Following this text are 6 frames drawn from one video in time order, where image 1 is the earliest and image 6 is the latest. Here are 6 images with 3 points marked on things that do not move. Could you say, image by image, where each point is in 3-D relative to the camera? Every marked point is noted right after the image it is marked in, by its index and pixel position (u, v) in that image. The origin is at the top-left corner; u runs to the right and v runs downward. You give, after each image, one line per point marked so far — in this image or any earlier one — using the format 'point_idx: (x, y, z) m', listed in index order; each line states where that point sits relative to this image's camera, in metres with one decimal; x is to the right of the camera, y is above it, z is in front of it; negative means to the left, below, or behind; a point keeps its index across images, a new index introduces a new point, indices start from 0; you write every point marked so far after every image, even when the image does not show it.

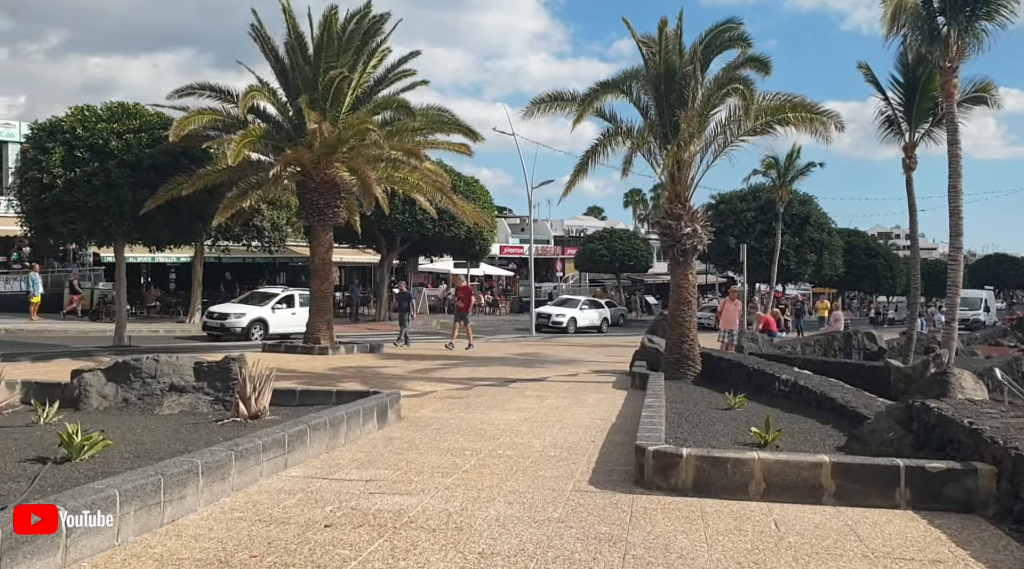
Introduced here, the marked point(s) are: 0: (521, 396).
0: (+0.1, -1.3, +11.7) m
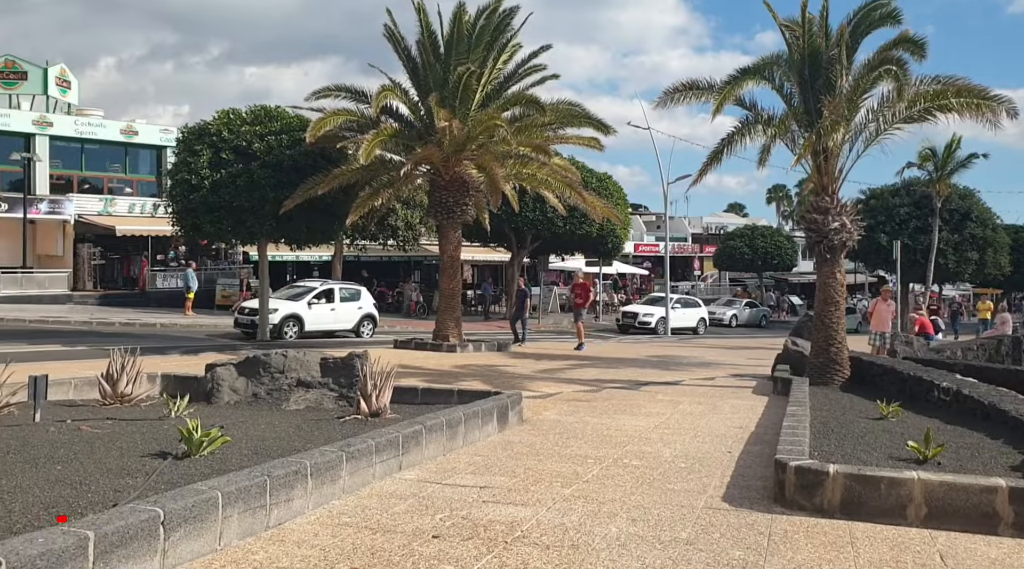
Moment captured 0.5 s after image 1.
0: (+1.5, -1.3, +11.1) m
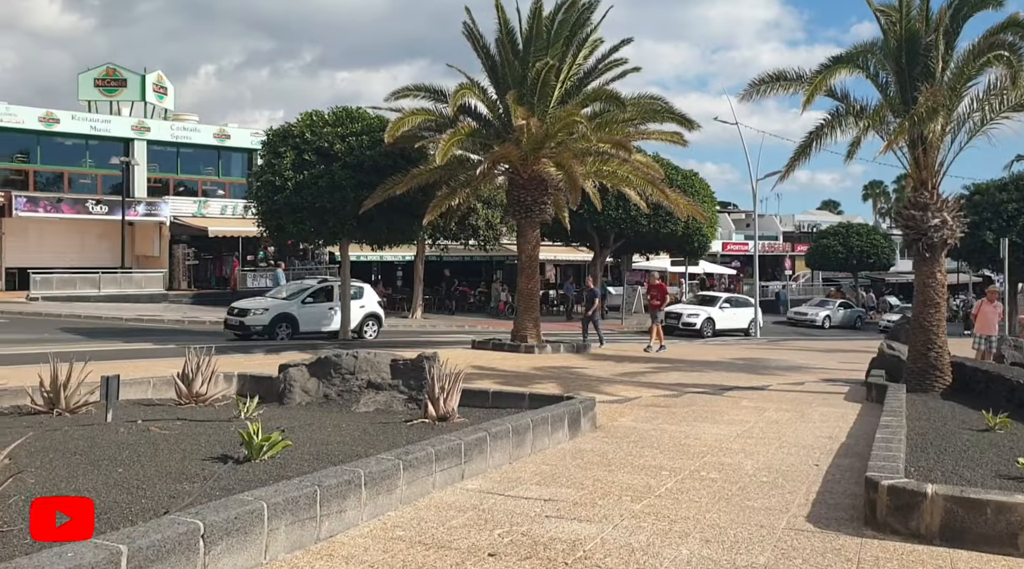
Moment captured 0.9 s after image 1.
0: (+2.4, -1.3, +10.6) m
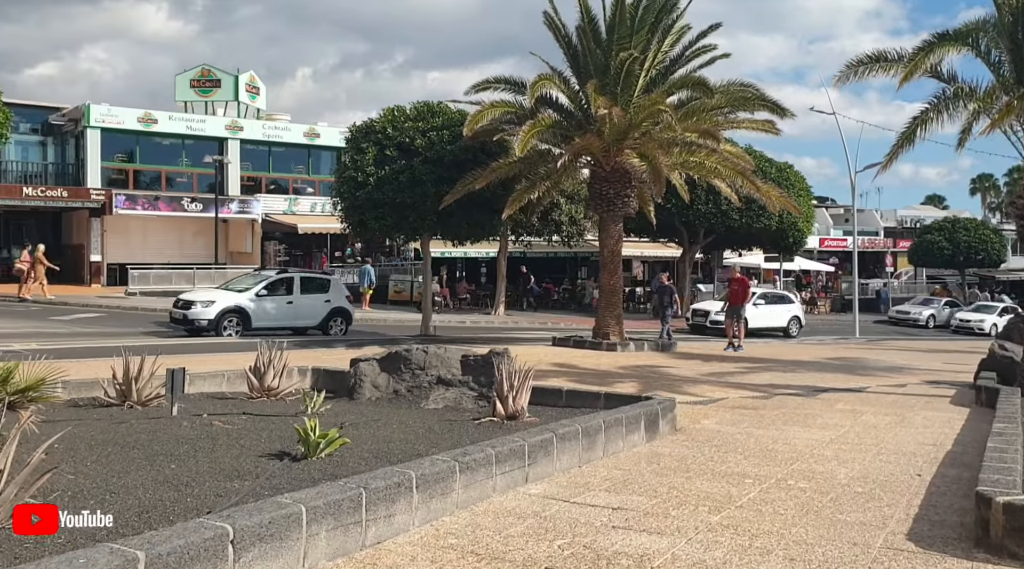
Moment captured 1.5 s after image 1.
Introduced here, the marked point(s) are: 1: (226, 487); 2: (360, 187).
0: (+3.1, -1.2, +10.0) m
1: (-1.5, -1.1, +5.4) m
2: (-2.9, +1.9, +19.6) m
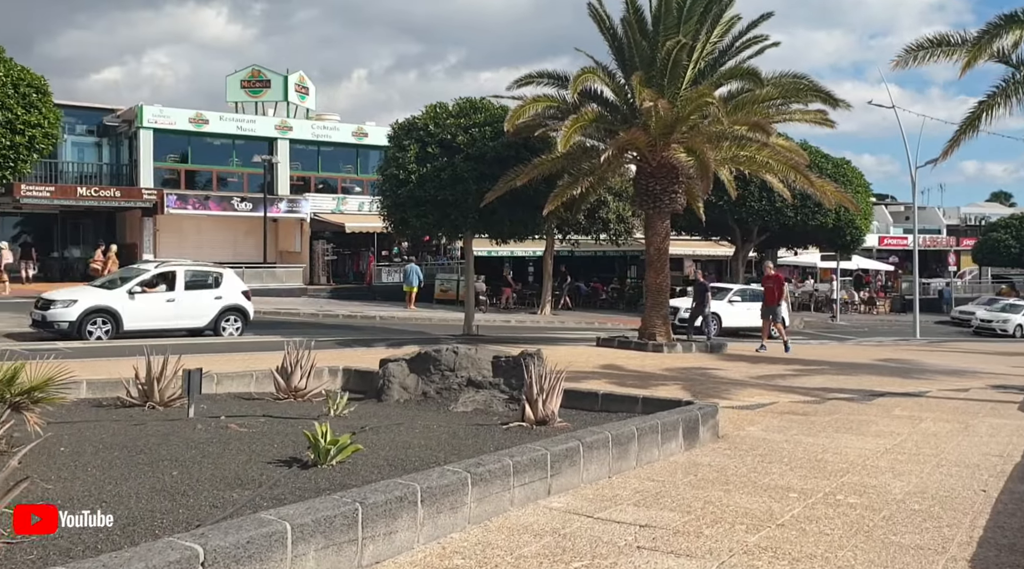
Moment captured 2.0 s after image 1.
0: (+3.5, -1.2, +9.3) m
1: (-1.4, -1.1, +5.1) m
2: (-2.1, +1.9, +19.3) m
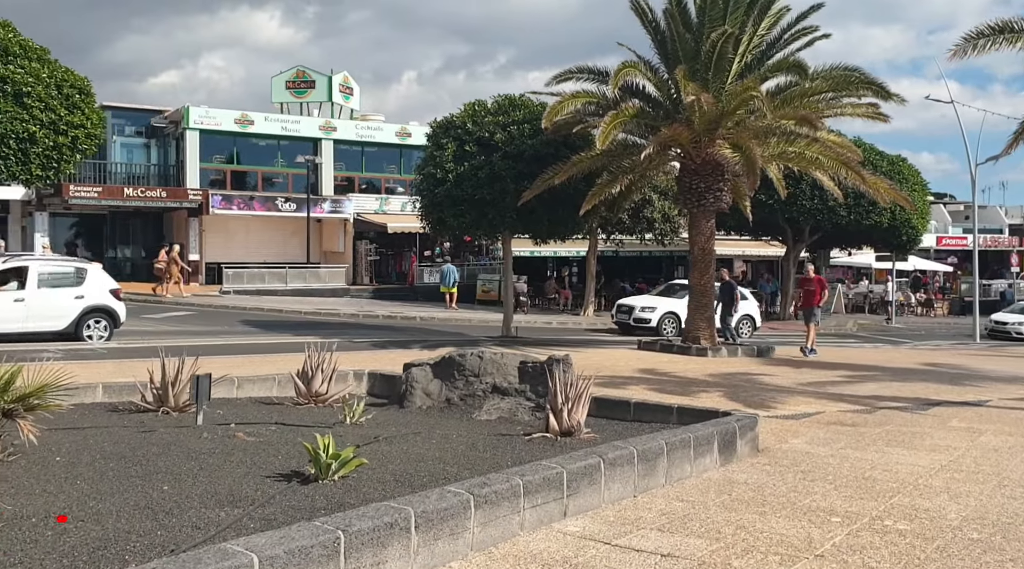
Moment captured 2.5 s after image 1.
0: (+3.7, -1.2, +8.7) m
1: (-1.4, -1.1, +4.7) m
2: (-1.3, +1.9, +18.9) m
